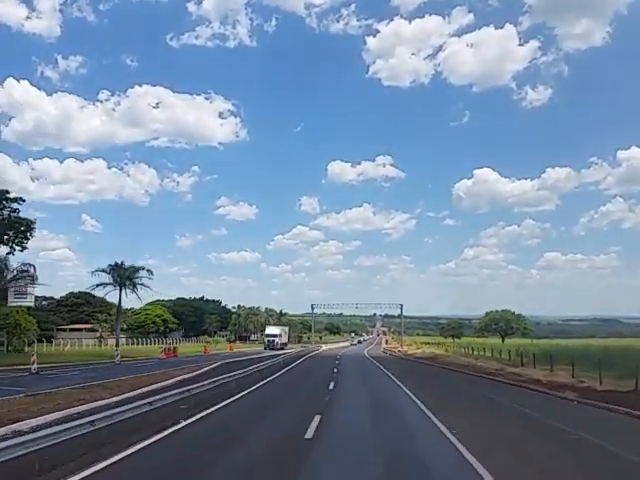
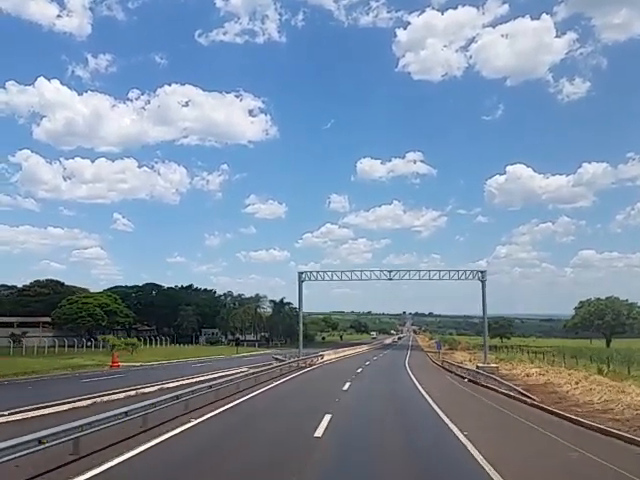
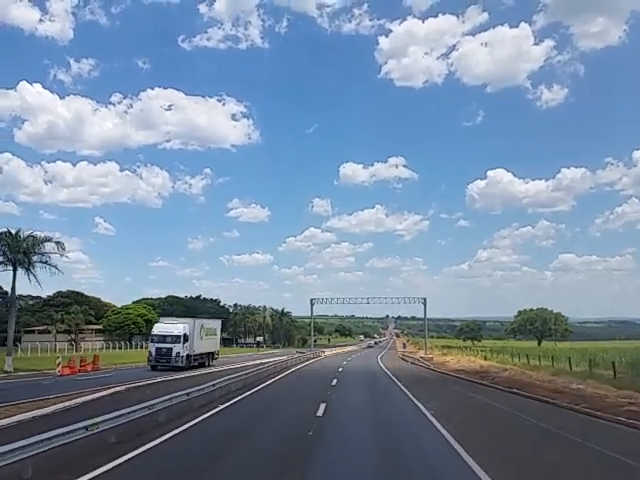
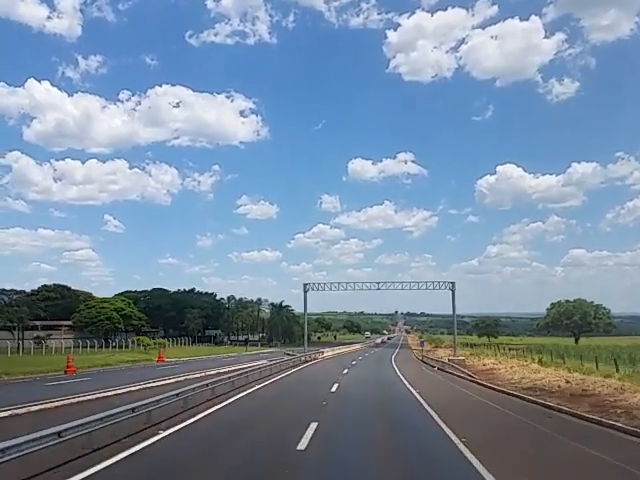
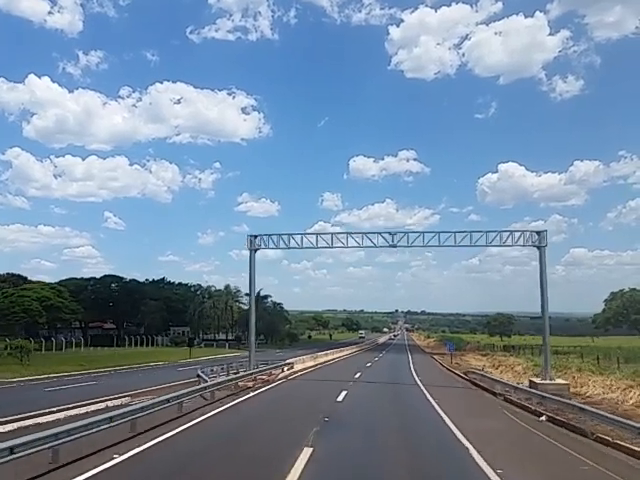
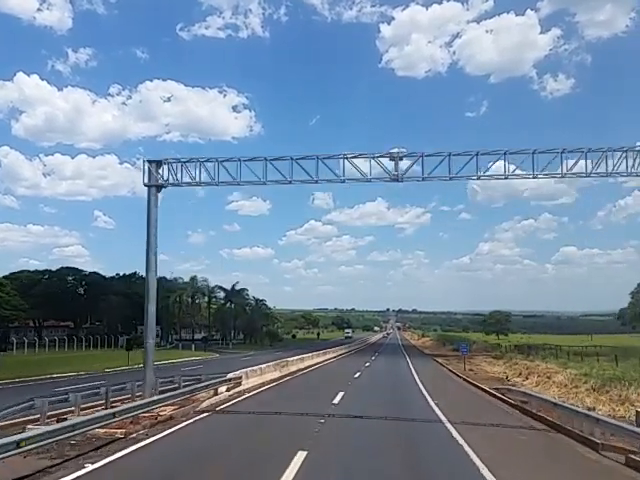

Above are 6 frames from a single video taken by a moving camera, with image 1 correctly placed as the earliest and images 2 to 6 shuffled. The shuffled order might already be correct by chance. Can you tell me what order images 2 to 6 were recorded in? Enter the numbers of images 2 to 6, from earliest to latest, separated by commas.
3, 4, 2, 5, 6
